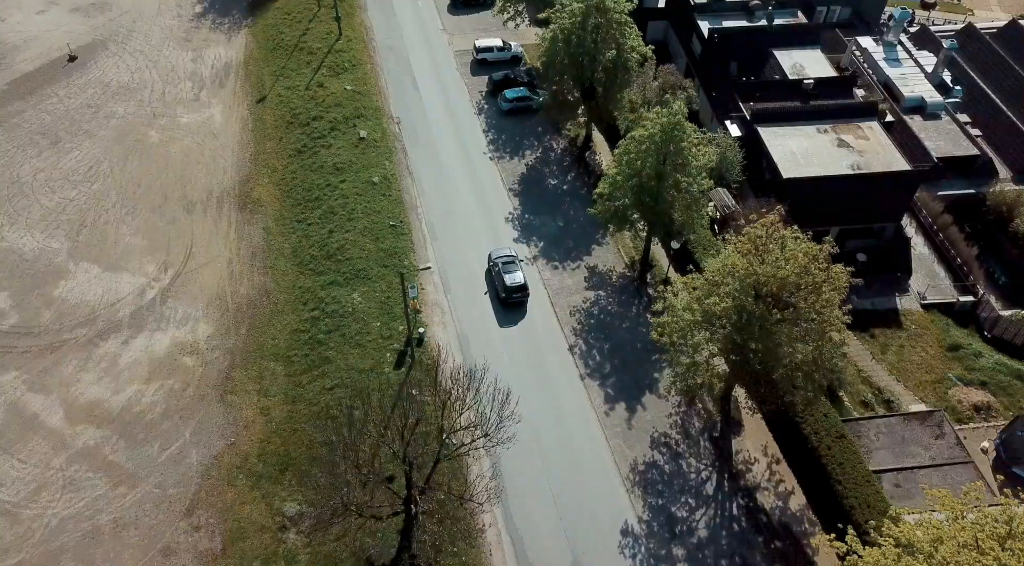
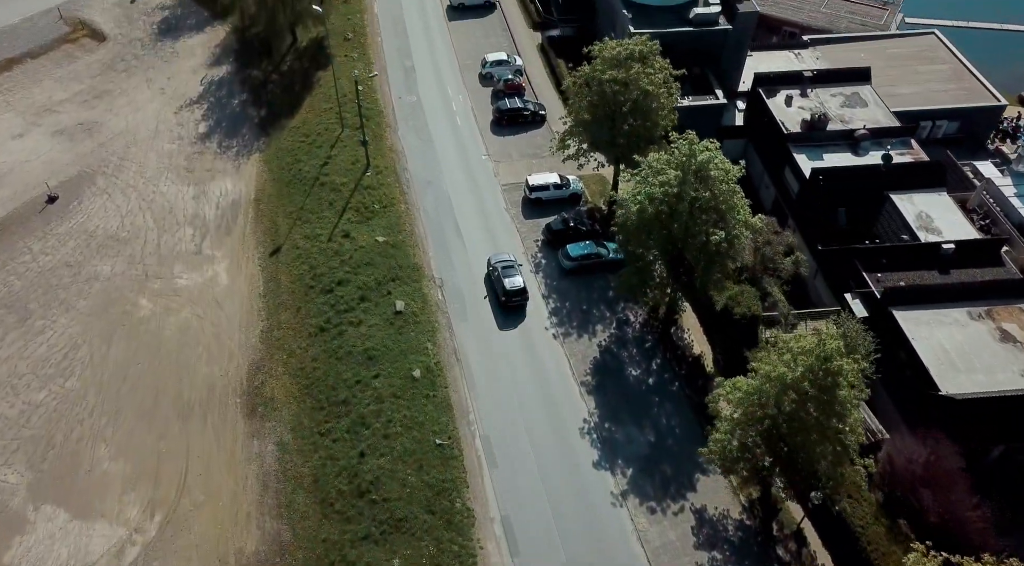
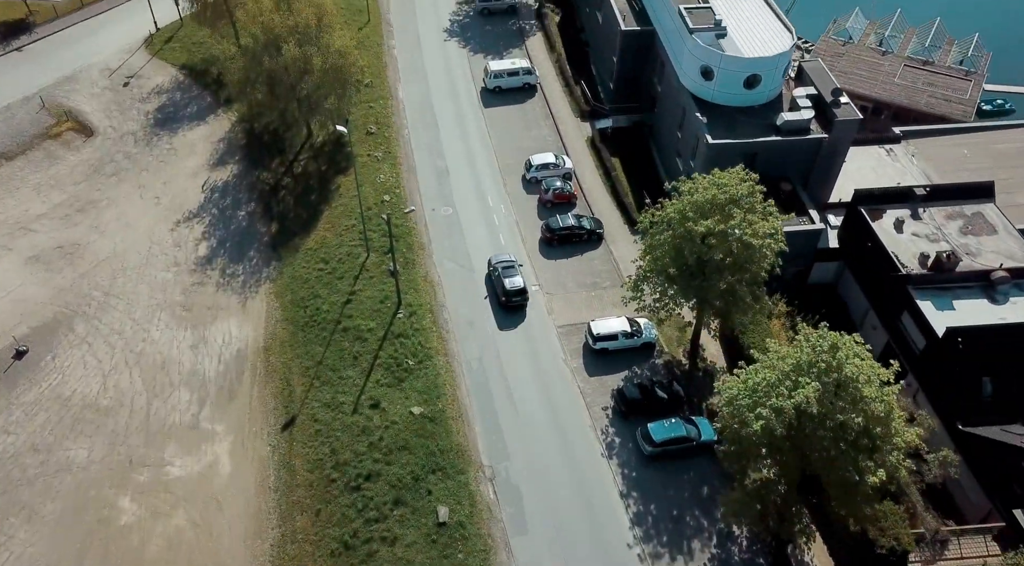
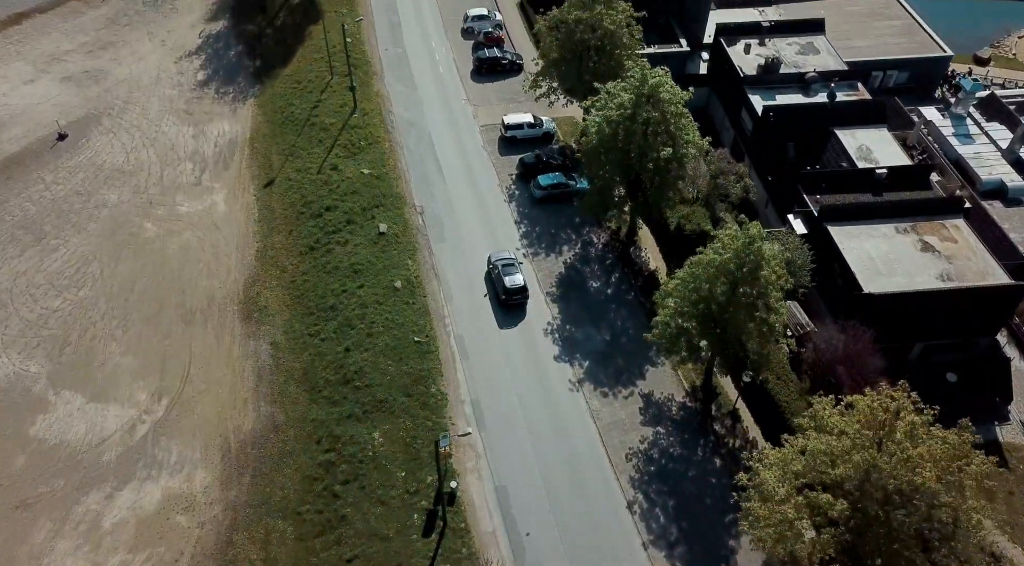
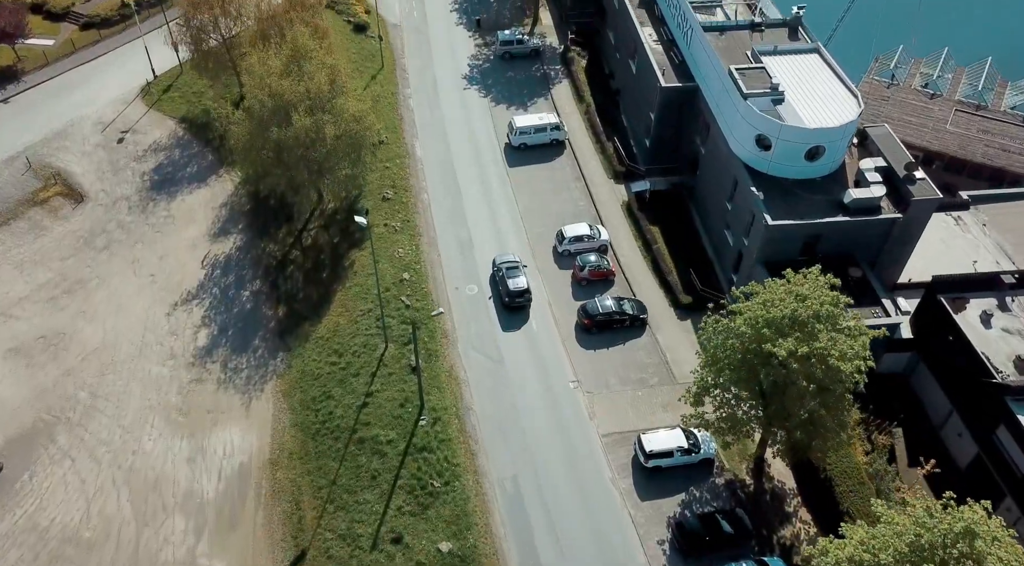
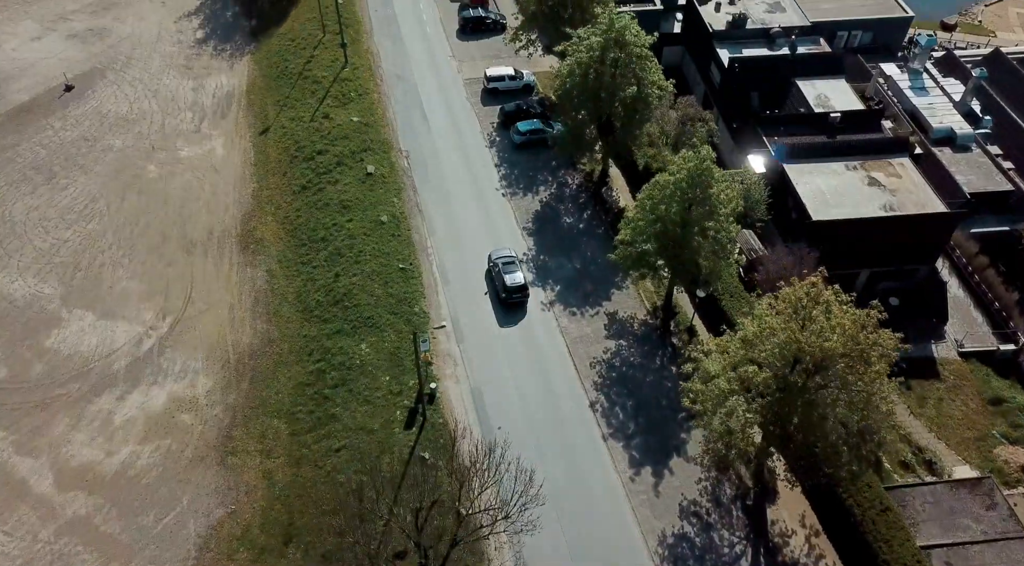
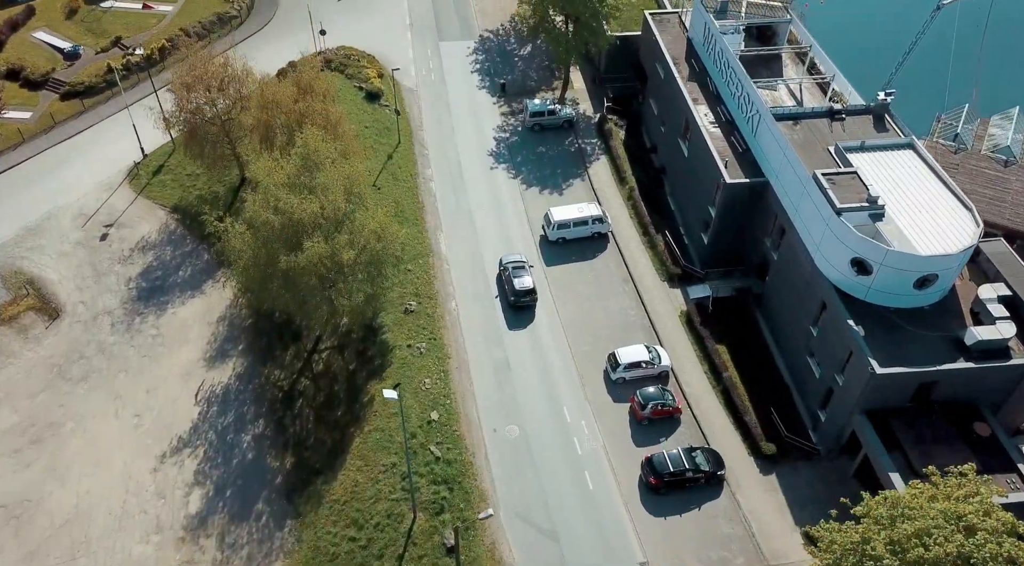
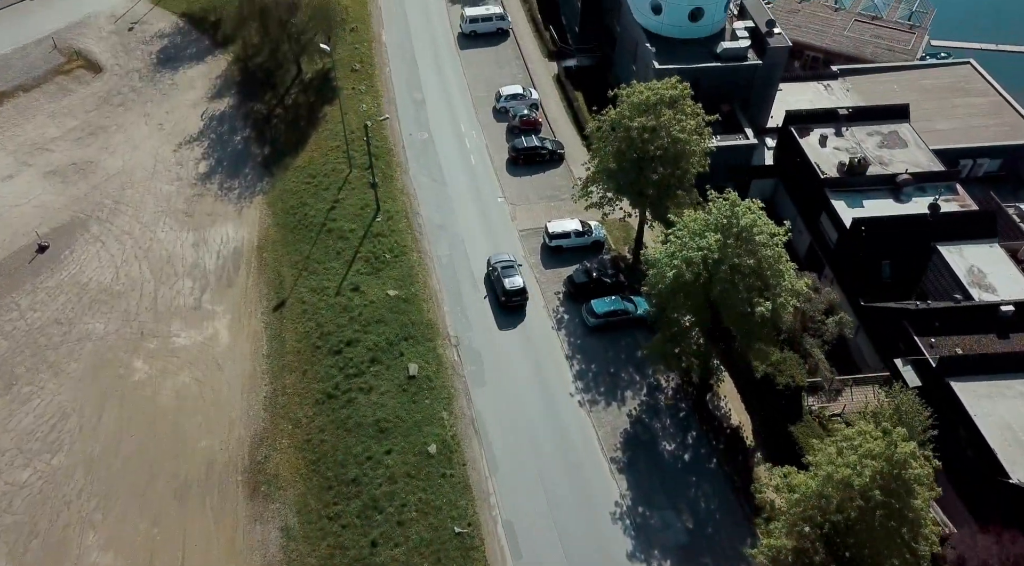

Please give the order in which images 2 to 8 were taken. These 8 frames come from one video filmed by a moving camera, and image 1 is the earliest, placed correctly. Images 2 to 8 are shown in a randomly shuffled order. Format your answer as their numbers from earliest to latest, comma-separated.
6, 4, 2, 8, 3, 5, 7
